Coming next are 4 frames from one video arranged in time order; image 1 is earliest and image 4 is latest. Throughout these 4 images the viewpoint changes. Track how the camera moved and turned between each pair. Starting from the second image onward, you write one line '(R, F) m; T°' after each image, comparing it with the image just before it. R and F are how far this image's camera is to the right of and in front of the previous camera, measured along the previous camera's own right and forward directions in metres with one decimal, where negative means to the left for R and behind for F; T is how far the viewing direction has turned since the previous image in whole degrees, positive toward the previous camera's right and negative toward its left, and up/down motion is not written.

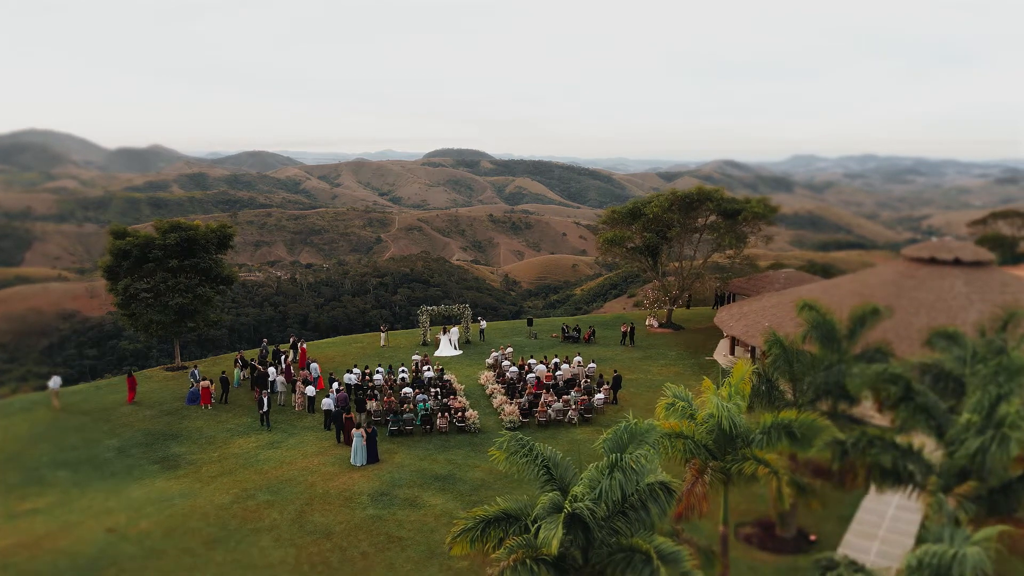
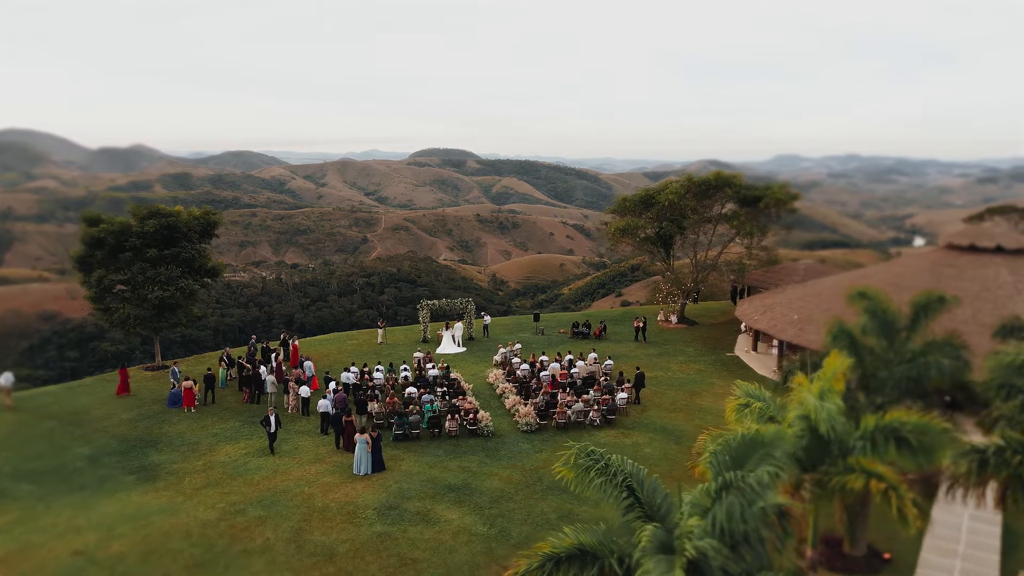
(-1.0, +1.9) m; +1°
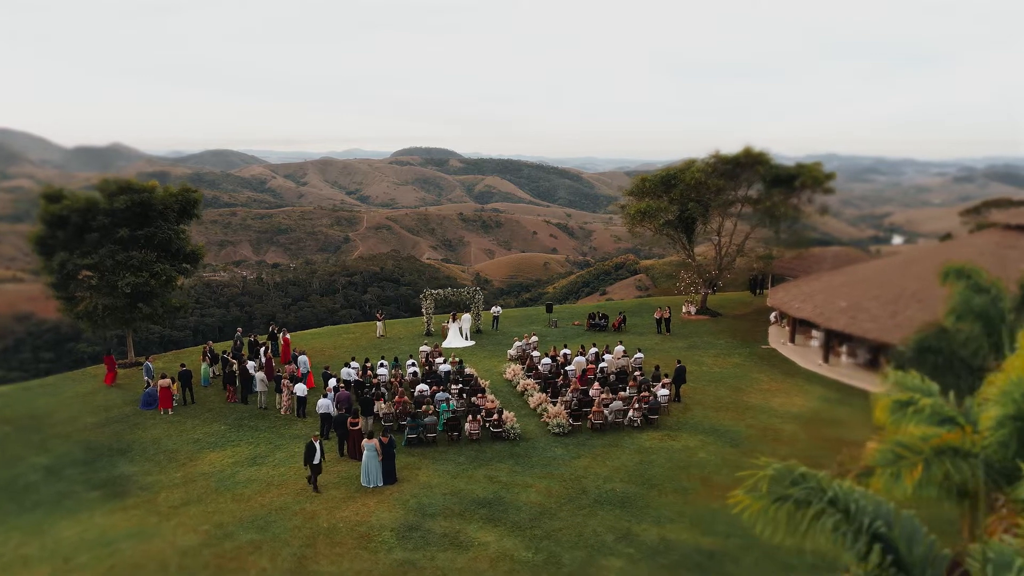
(-1.4, +2.5) m; +2°
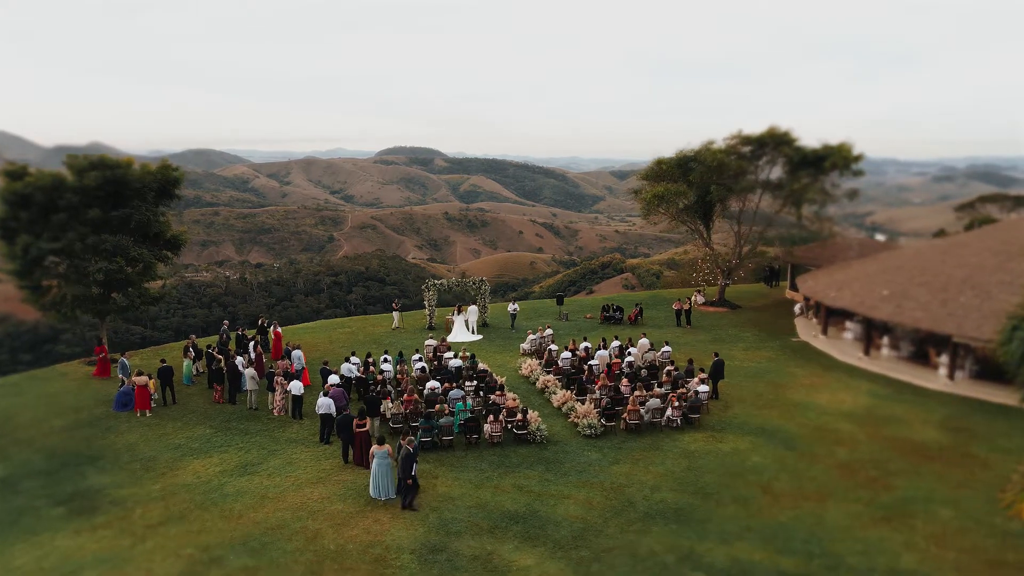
(-1.0, +1.9) m; +1°
